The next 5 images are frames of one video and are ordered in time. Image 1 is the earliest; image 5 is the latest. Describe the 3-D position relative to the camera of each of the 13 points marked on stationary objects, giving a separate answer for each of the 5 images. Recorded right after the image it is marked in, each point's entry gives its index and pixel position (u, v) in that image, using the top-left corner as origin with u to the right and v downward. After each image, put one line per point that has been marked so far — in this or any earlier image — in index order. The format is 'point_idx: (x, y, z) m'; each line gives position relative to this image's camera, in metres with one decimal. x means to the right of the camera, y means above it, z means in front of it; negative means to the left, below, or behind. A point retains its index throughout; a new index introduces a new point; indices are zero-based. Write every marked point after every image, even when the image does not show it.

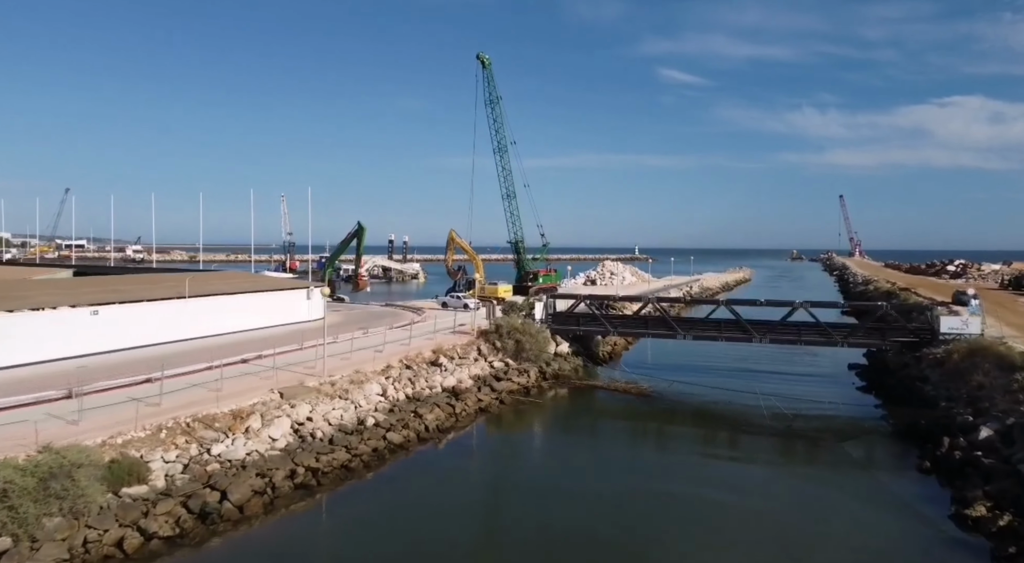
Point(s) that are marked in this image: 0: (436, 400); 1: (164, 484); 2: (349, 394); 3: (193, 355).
0: (-2.0, -3.2, +19.6) m
1: (-5.7, -3.3, +11.9) m
2: (-3.9, -2.7, +17.4) m
3: (-8.7, -2.0, +19.7) m
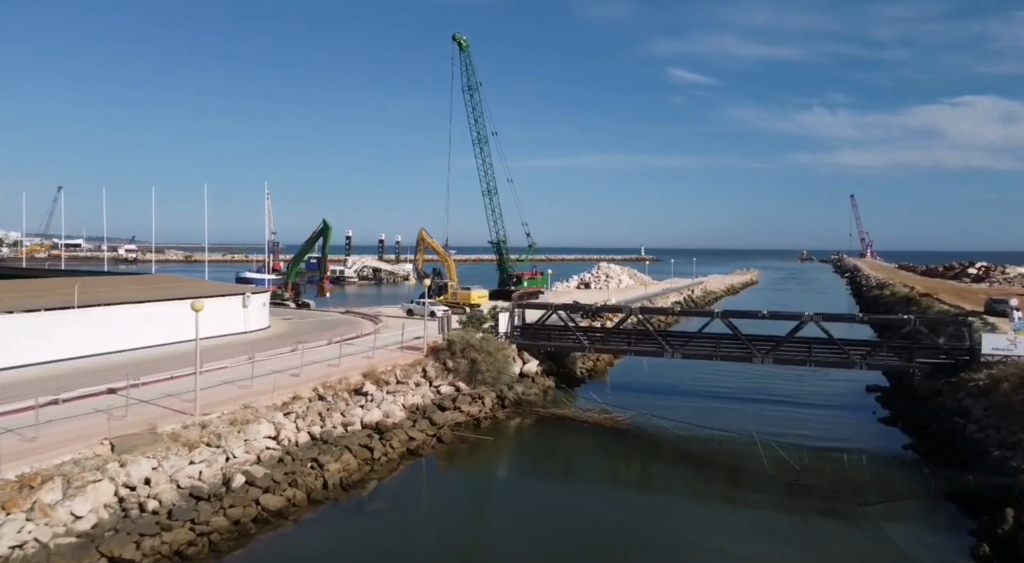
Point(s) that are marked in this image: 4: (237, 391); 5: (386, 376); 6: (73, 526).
0: (-3.5, -3.4, +15.5) m
1: (-7.2, -3.5, +7.9) m
2: (-5.3, -2.9, +13.4) m
3: (-10.1, -2.2, +15.7) m
4: (-6.1, -2.4, +16.1) m
5: (-3.4, -2.5, +19.4) m
6: (-6.1, -3.4, +10.2) m
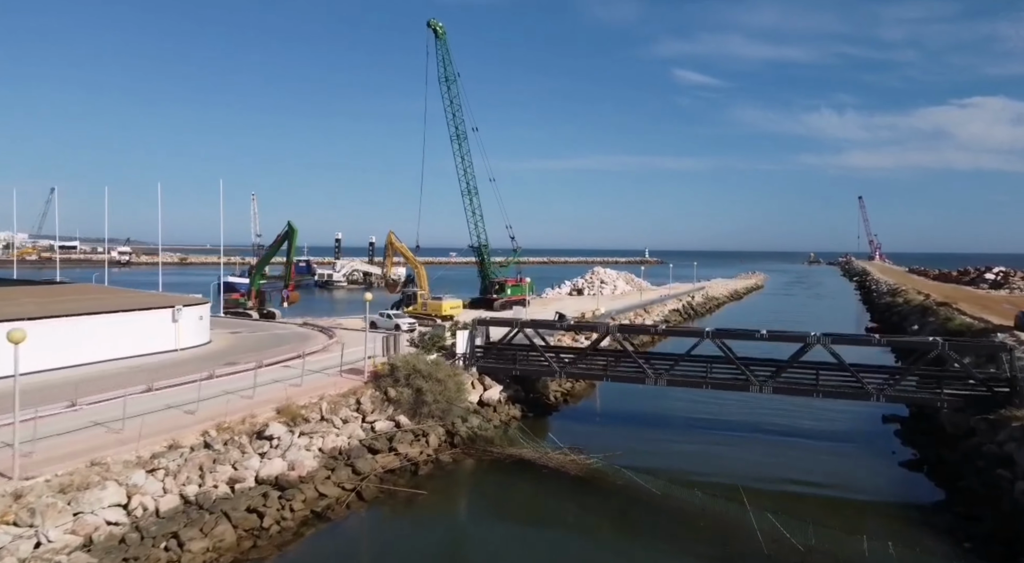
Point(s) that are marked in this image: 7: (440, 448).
0: (-4.7, -3.8, +12.3) m
1: (-8.5, -3.9, +4.6) m
2: (-6.6, -3.3, +10.1) m
3: (-11.3, -2.6, +12.5) m
4: (-7.3, -2.8, +12.8) m
5: (-4.6, -2.9, +16.1) m
6: (-7.4, -3.7, +6.9) m
7: (-1.7, -4.0, +17.4) m
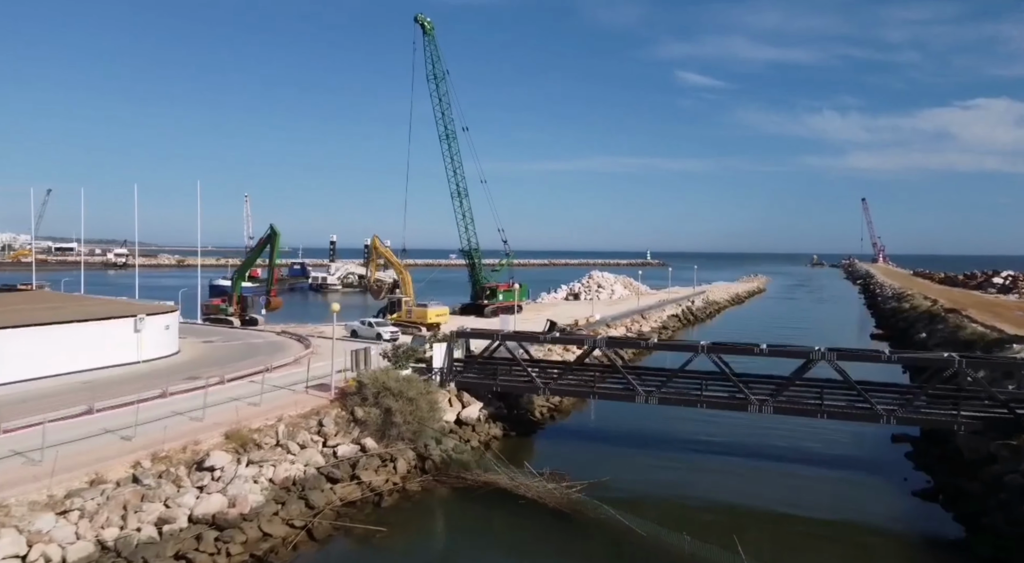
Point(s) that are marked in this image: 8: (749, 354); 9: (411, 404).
0: (-5.3, -4.0, +10.8) m
1: (-9.1, -4.1, +3.2) m
2: (-7.2, -3.5, +8.6) m
3: (-11.9, -2.8, +11.0) m
4: (-7.9, -3.0, +11.4) m
5: (-5.1, -3.1, +14.6) m
6: (-8.0, -4.0, +5.4) m
7: (-2.2, -4.2, +15.9) m
8: (+5.8, -1.8, +17.7) m
9: (-2.4, -2.8, +17.2) m
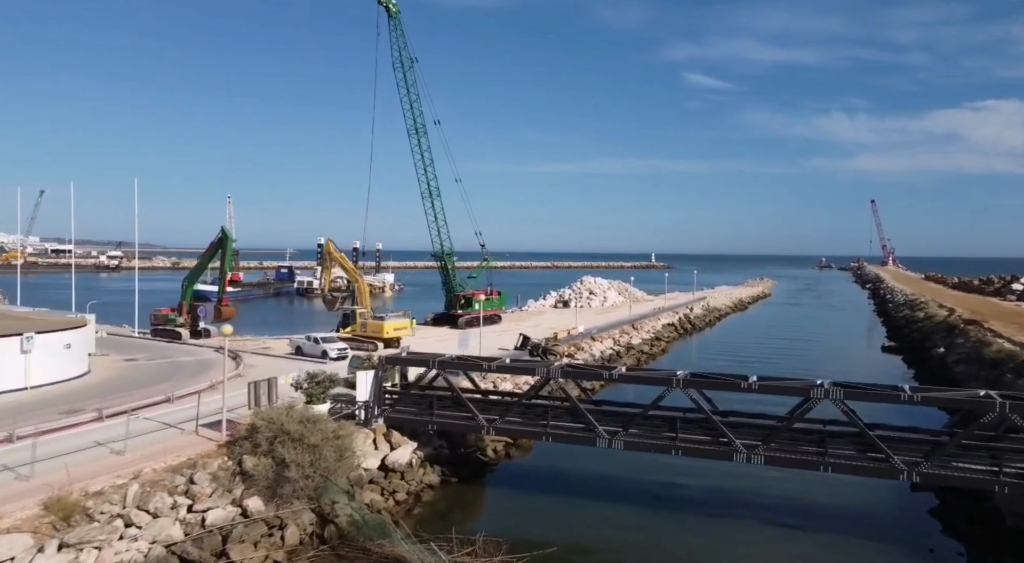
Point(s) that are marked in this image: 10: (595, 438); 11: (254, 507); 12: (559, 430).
0: (-6.7, -4.3, +7.5) m
1: (-10.6, -4.4, -0.1) m
2: (-8.6, -3.8, +5.3) m
3: (-13.3, -3.1, +7.8) m
4: (-9.3, -3.3, +8.1) m
5: (-6.5, -3.4, +11.3) m
6: (-9.5, -4.3, +2.2) m
7: (-3.6, -4.6, +12.6) m
8: (+4.4, -2.1, +14.3) m
9: (-3.7, -3.2, +13.9) m
10: (+1.7, -3.2, +14.9) m
11: (-4.5, -3.9, +12.8) m
12: (+1.0, -3.1, +15.3) m
